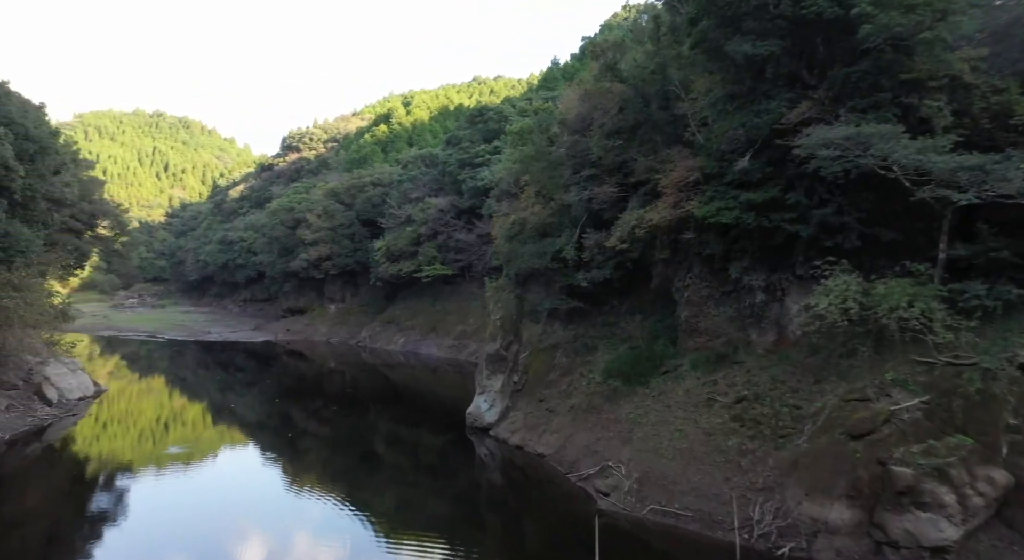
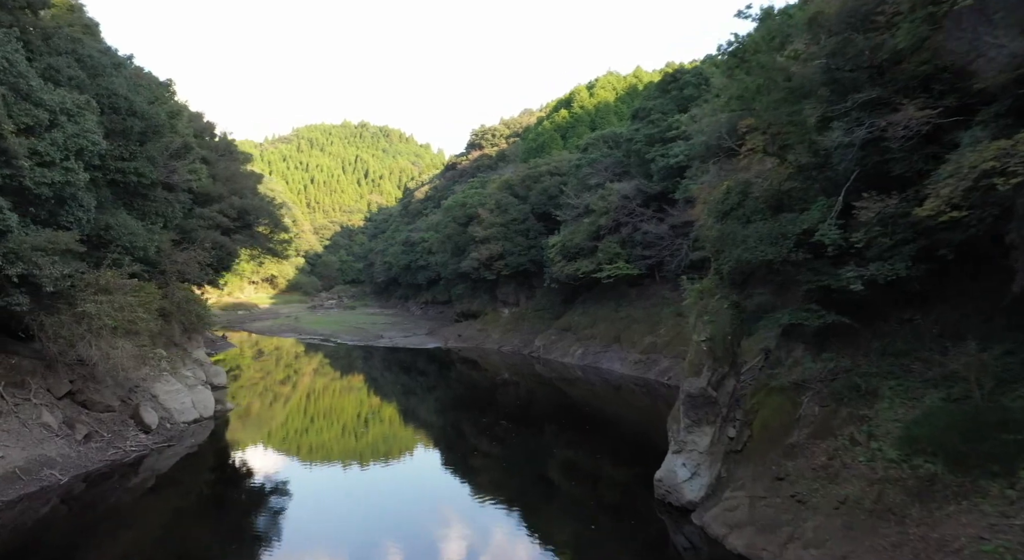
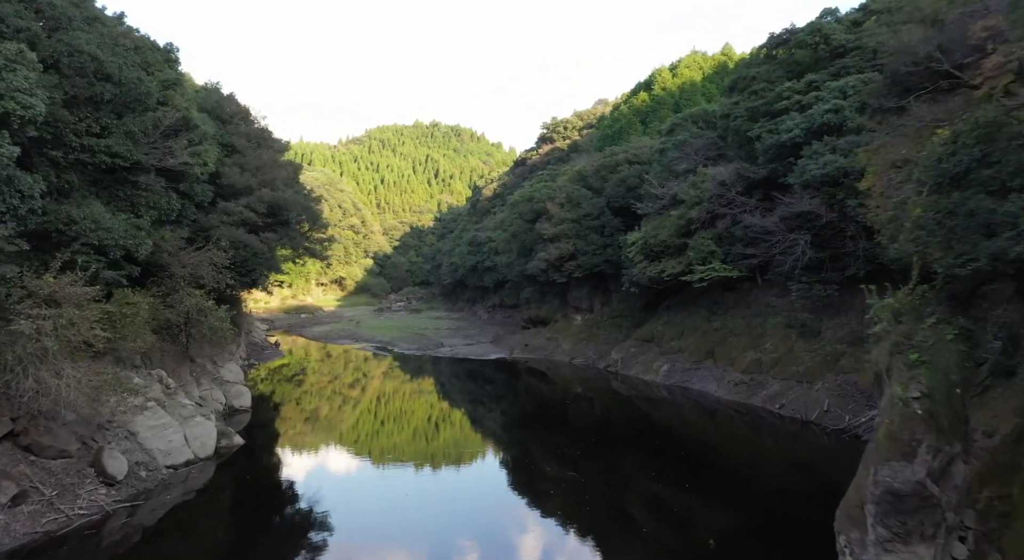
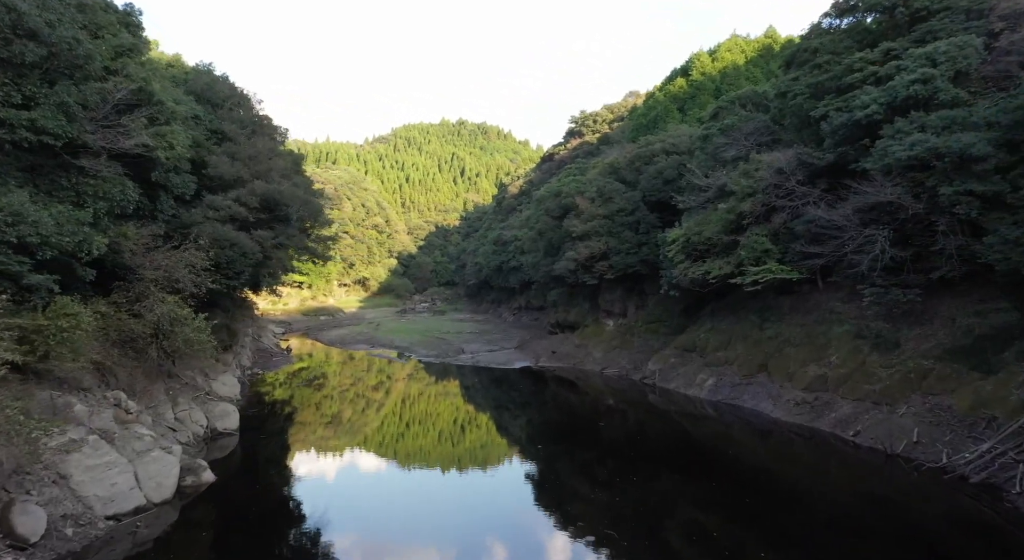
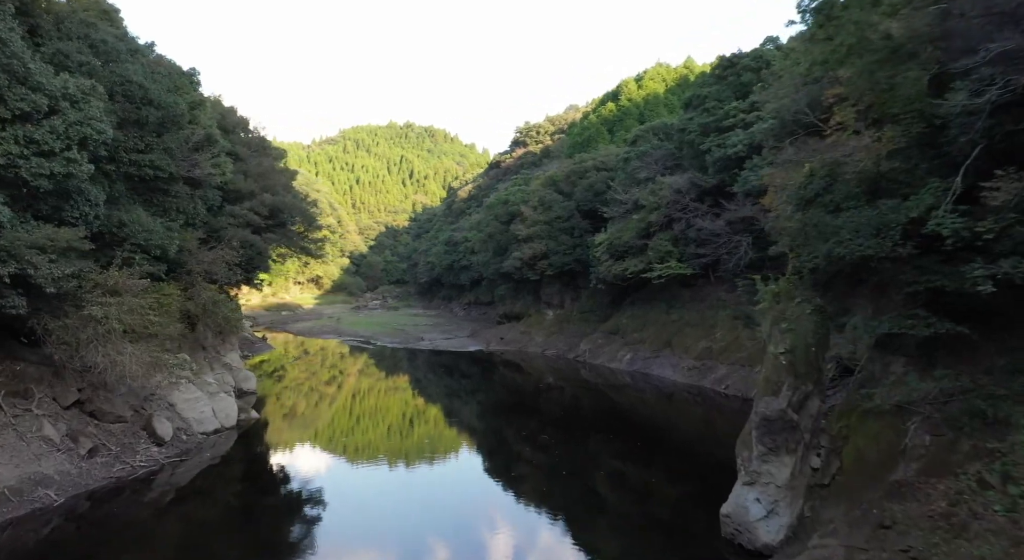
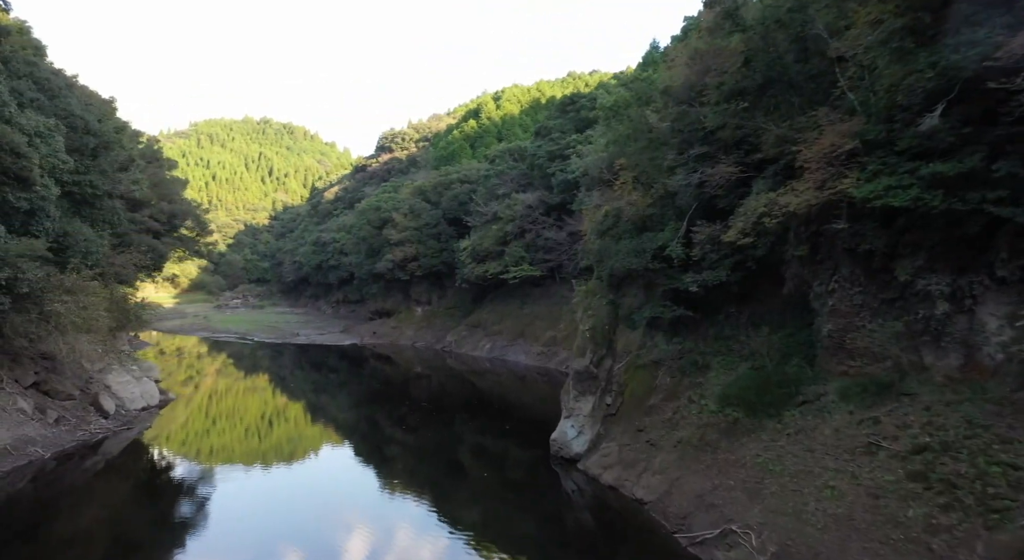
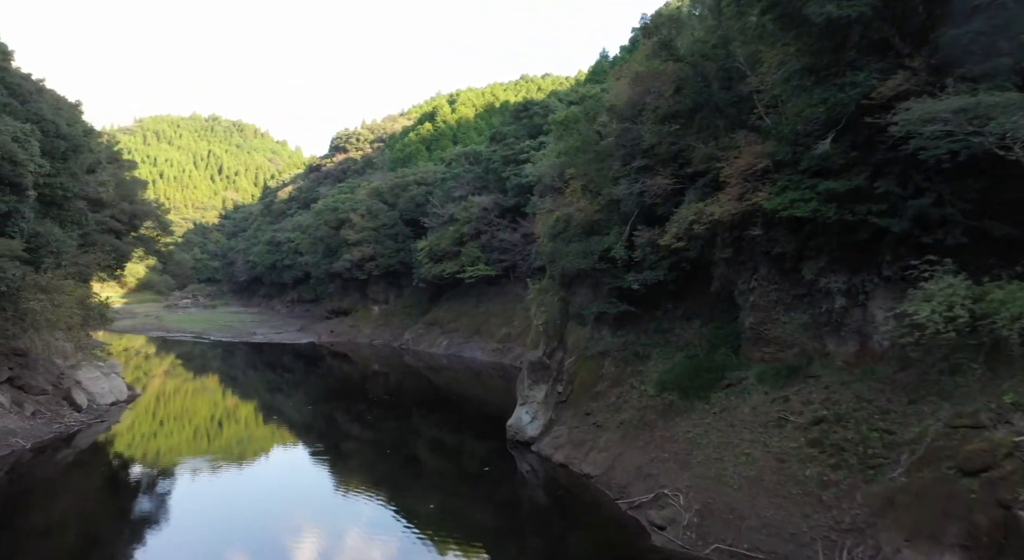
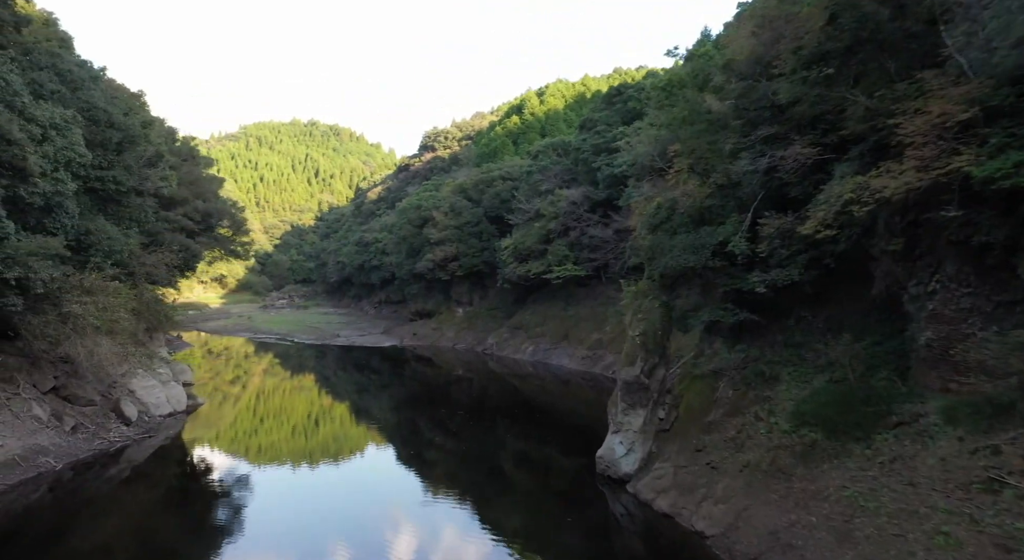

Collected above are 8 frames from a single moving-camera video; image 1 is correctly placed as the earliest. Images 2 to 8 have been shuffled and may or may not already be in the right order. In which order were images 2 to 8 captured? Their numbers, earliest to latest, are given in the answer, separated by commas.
7, 6, 8, 2, 5, 3, 4
